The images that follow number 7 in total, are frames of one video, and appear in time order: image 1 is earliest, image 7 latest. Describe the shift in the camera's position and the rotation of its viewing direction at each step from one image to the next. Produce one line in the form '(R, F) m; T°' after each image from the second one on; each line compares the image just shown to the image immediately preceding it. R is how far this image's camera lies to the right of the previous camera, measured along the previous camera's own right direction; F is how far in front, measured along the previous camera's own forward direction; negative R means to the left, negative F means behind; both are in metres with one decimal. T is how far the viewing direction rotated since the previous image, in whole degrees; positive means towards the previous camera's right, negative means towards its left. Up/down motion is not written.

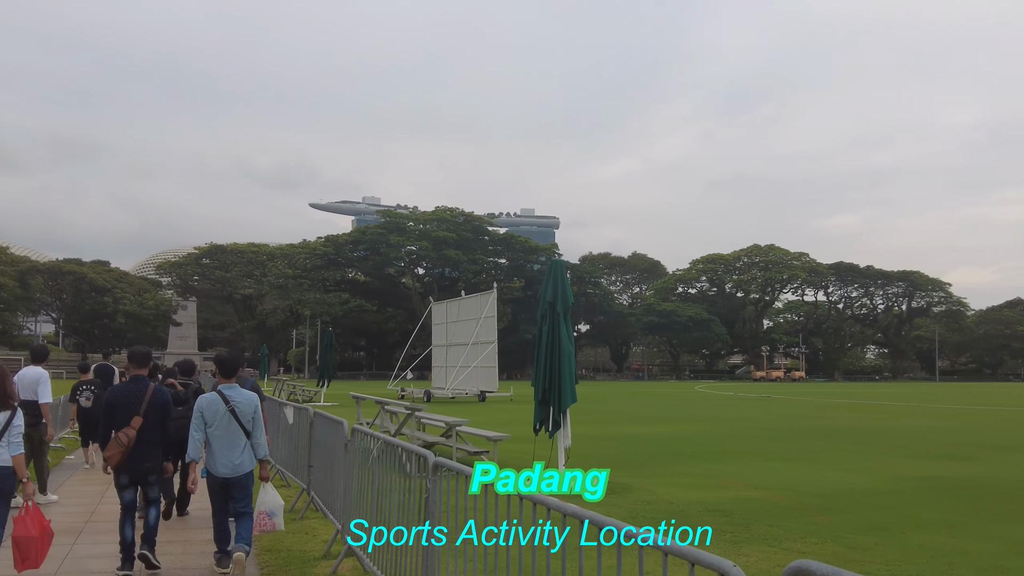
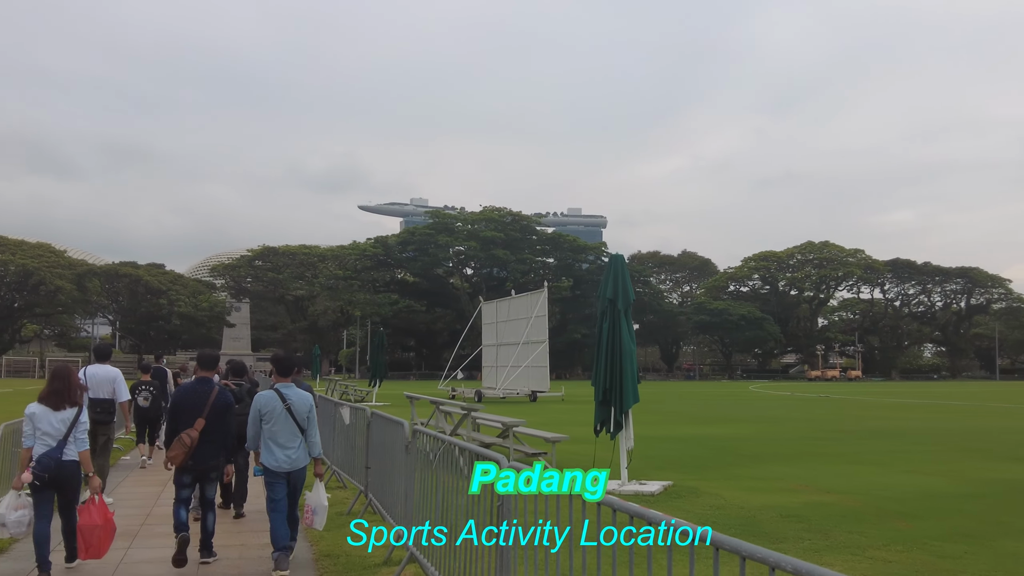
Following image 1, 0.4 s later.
(-0.1, +0.4) m; -4°
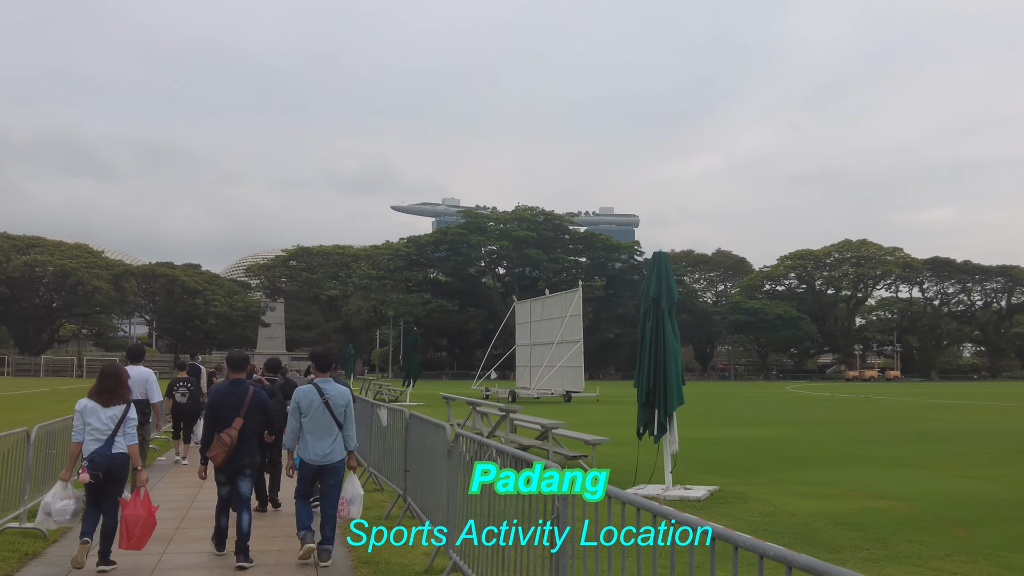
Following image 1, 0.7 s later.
(-0.1, +0.3) m; -2°
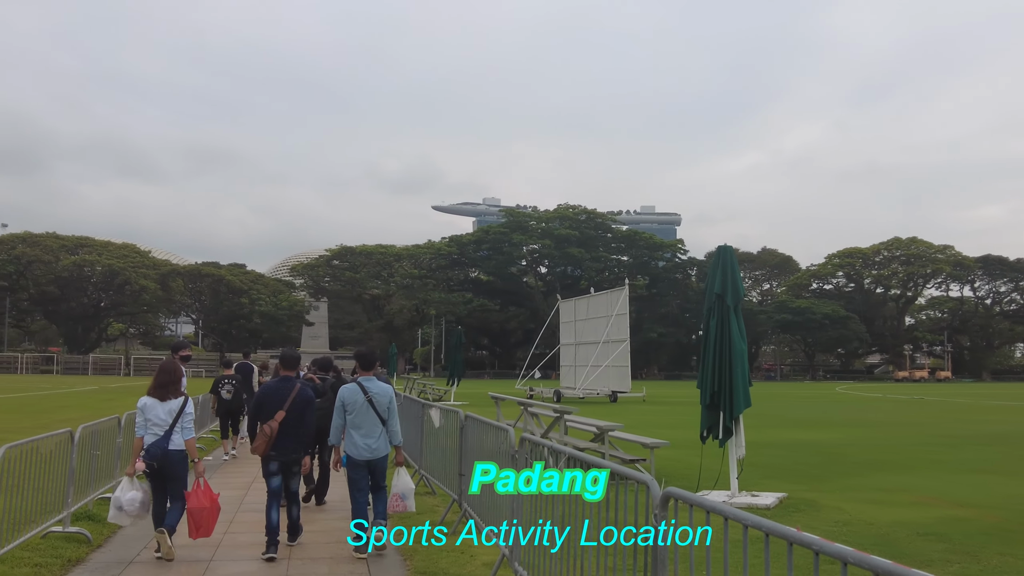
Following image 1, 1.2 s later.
(-0.2, +0.4) m; -3°
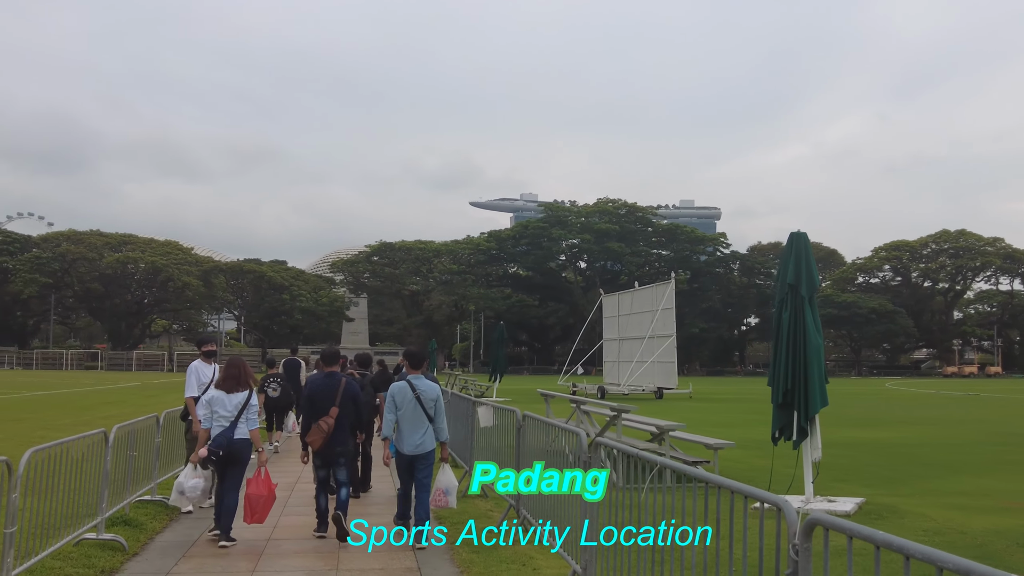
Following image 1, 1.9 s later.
(-0.2, +0.5) m; -3°
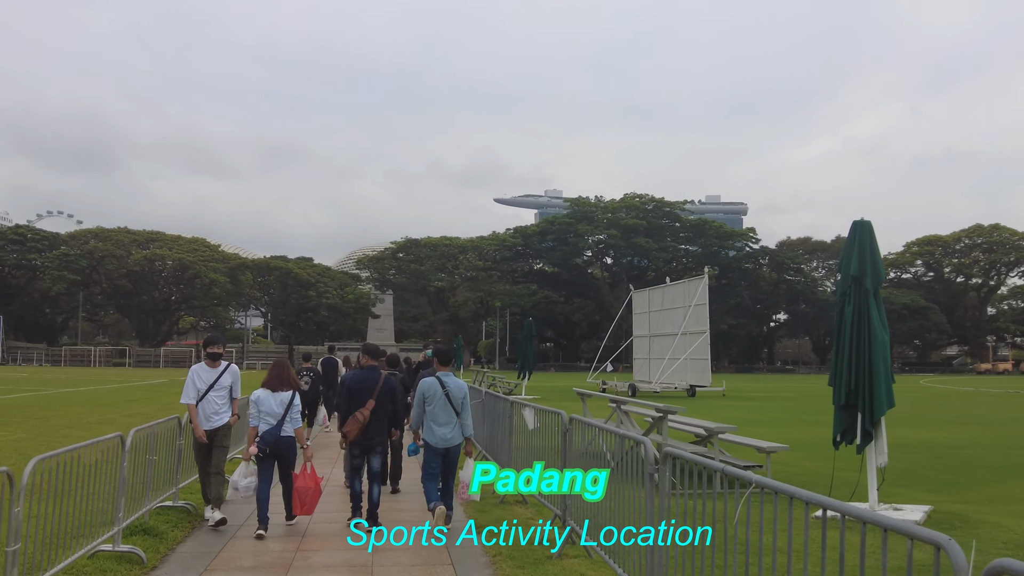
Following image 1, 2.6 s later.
(-0.2, +0.5) m; -2°
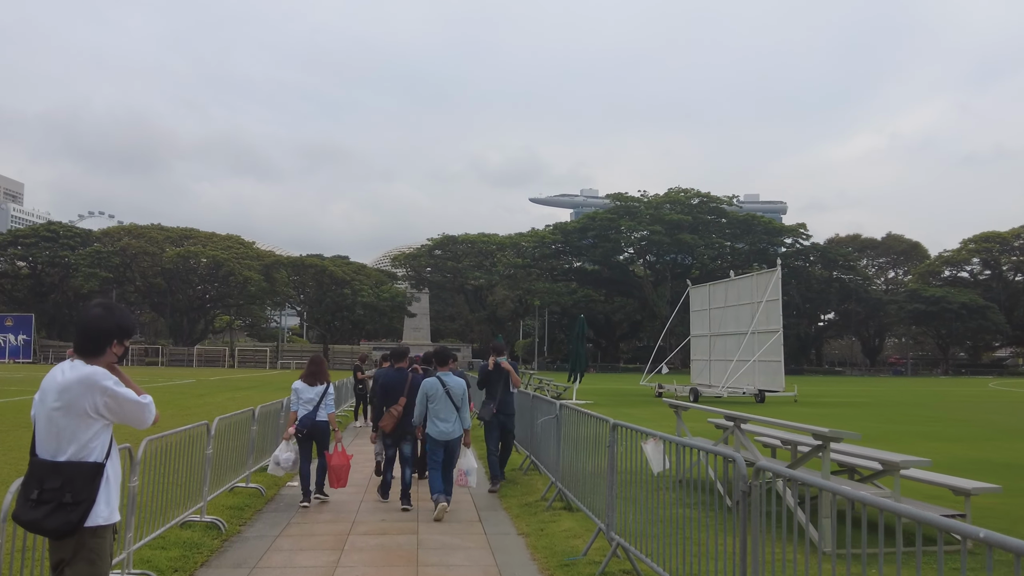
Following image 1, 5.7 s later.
(-0.5, +2.3) m; -3°
